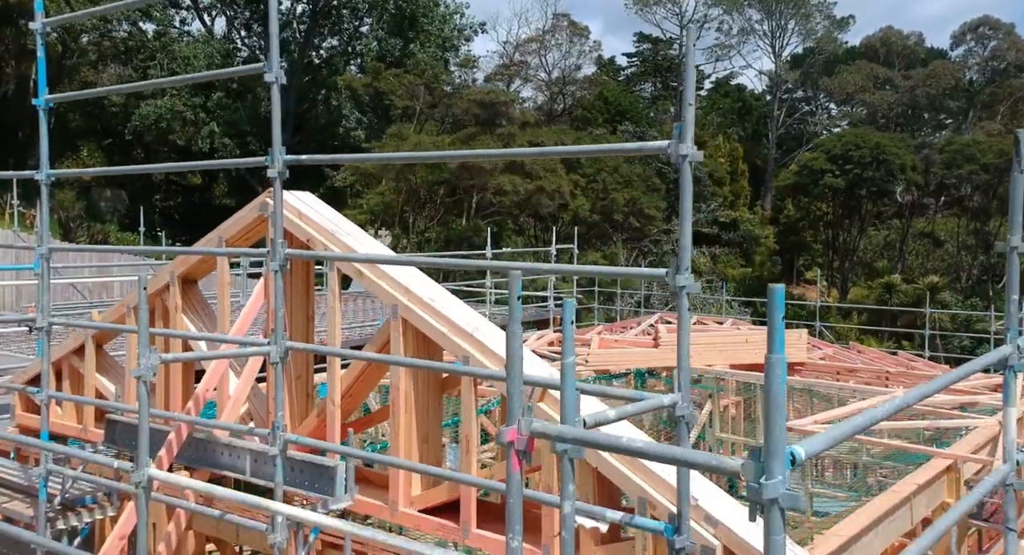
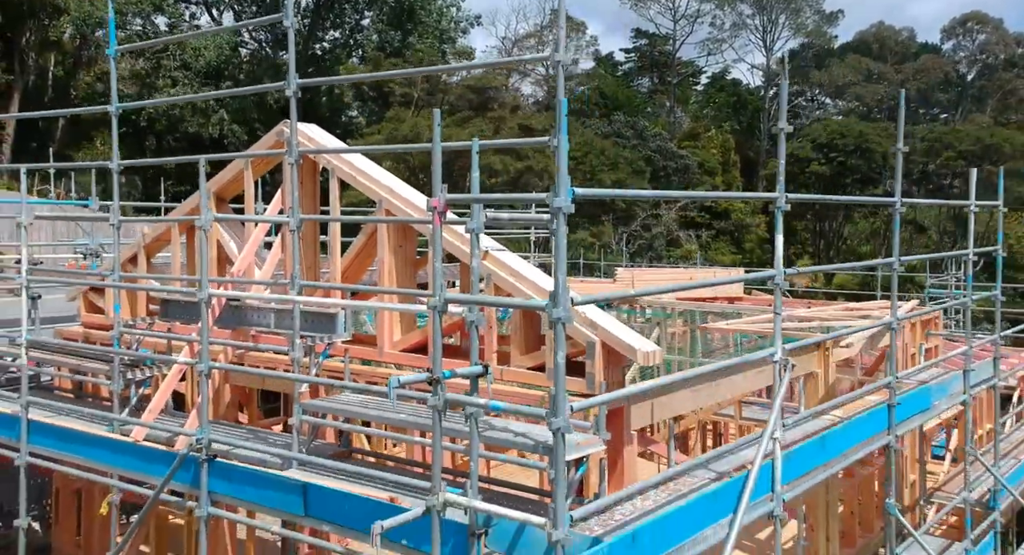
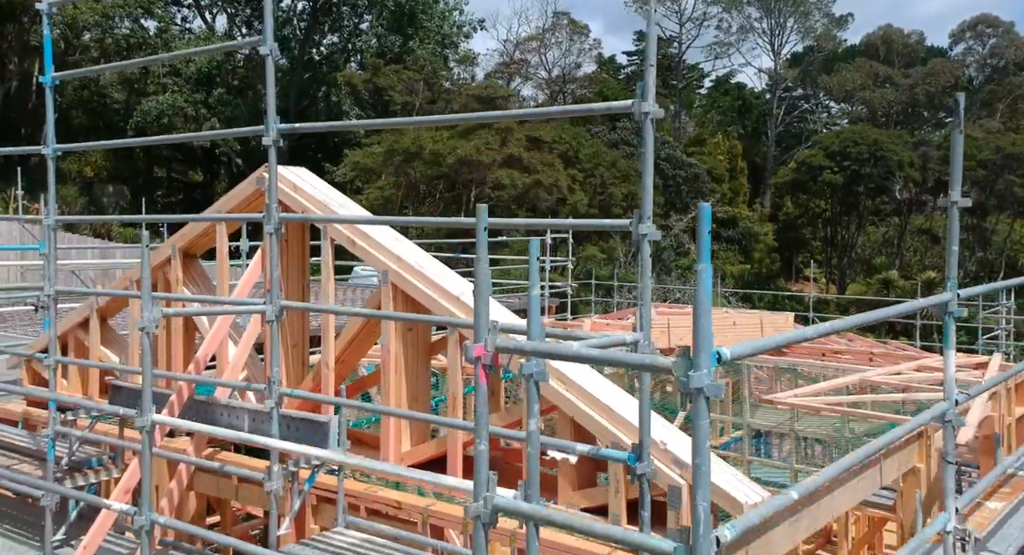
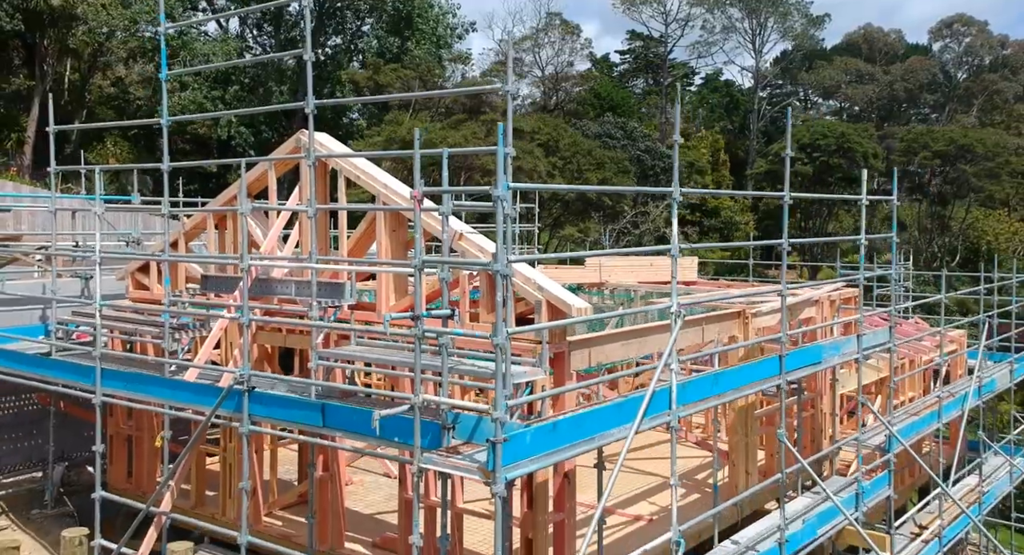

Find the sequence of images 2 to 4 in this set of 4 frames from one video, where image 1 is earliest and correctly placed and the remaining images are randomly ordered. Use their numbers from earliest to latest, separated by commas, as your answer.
3, 2, 4
